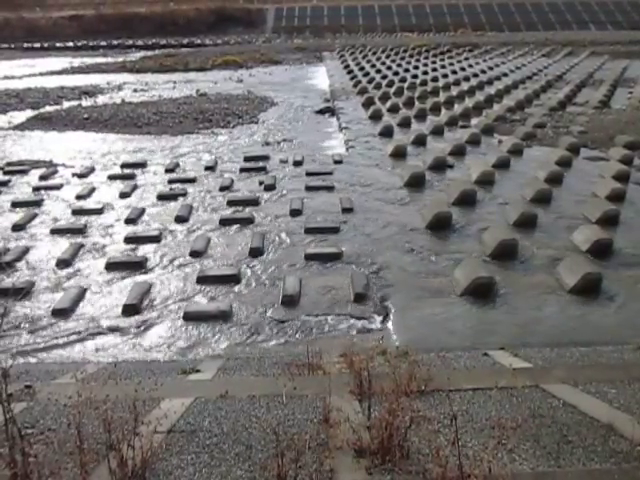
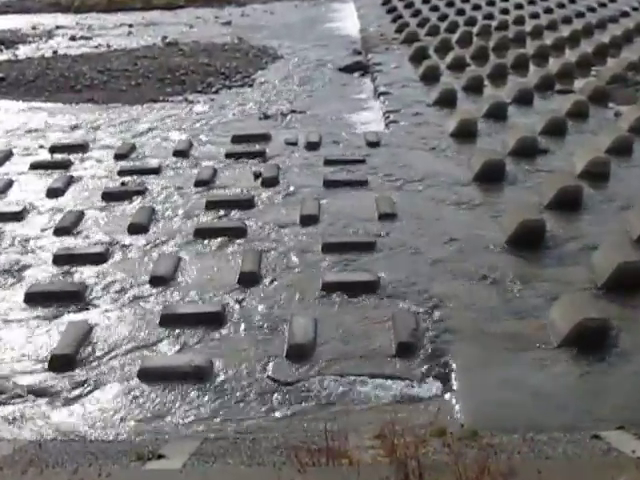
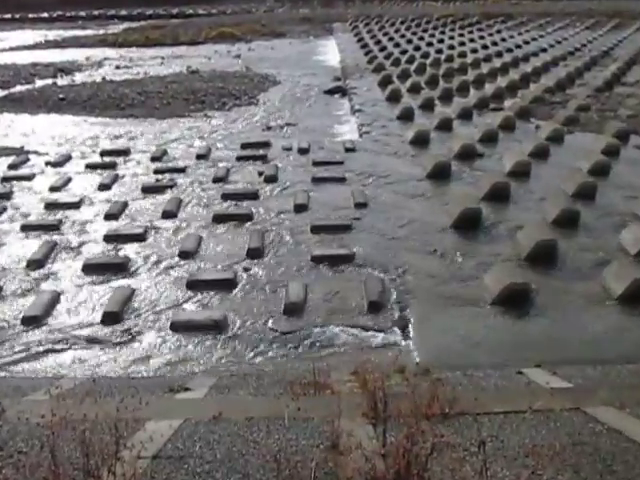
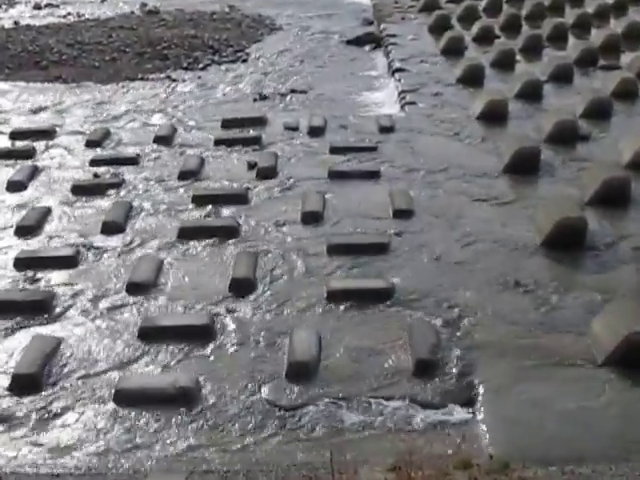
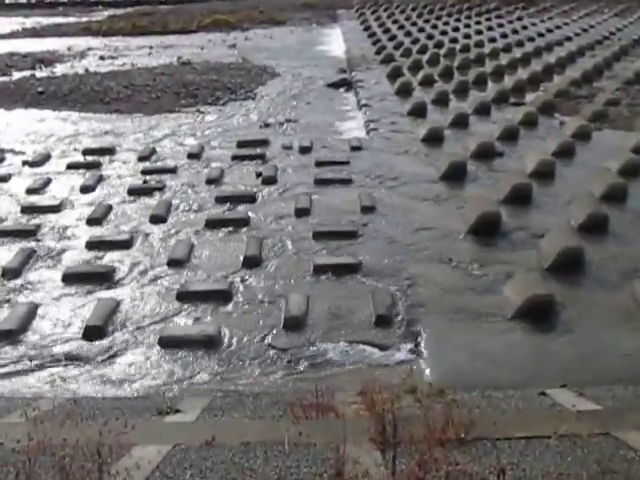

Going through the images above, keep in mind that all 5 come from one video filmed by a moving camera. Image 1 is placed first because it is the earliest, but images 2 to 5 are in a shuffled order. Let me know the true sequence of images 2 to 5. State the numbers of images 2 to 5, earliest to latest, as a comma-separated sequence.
3, 5, 2, 4
